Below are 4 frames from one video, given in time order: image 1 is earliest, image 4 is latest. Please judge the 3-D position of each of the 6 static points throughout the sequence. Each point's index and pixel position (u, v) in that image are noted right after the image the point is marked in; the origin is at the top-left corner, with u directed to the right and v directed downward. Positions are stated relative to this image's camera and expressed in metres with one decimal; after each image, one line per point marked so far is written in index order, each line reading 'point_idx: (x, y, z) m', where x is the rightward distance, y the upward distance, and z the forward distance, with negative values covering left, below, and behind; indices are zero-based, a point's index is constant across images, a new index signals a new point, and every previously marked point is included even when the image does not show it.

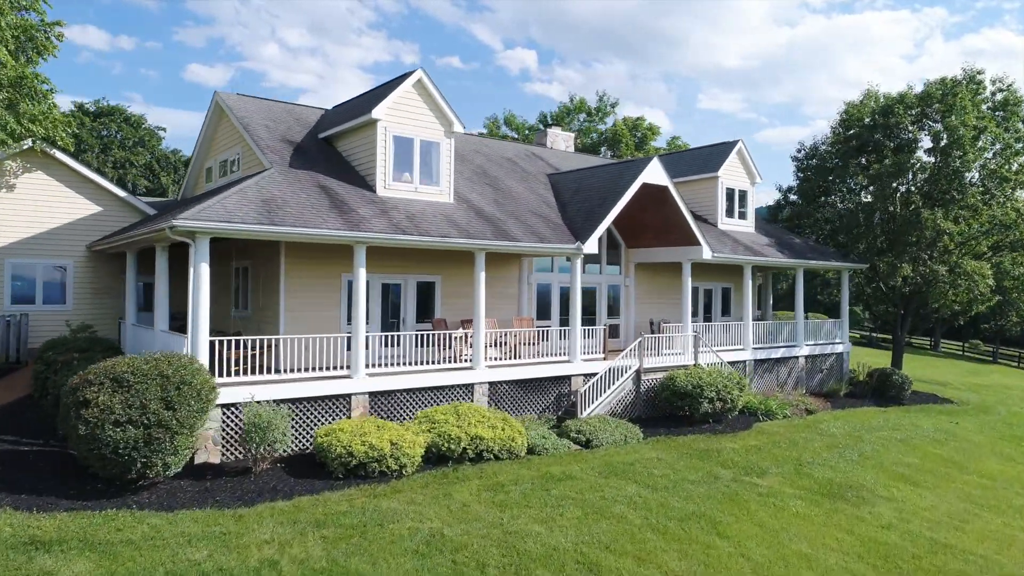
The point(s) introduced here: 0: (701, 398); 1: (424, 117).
0: (+4.3, -2.5, +16.4) m
1: (-2.0, +3.8, +16.1) m
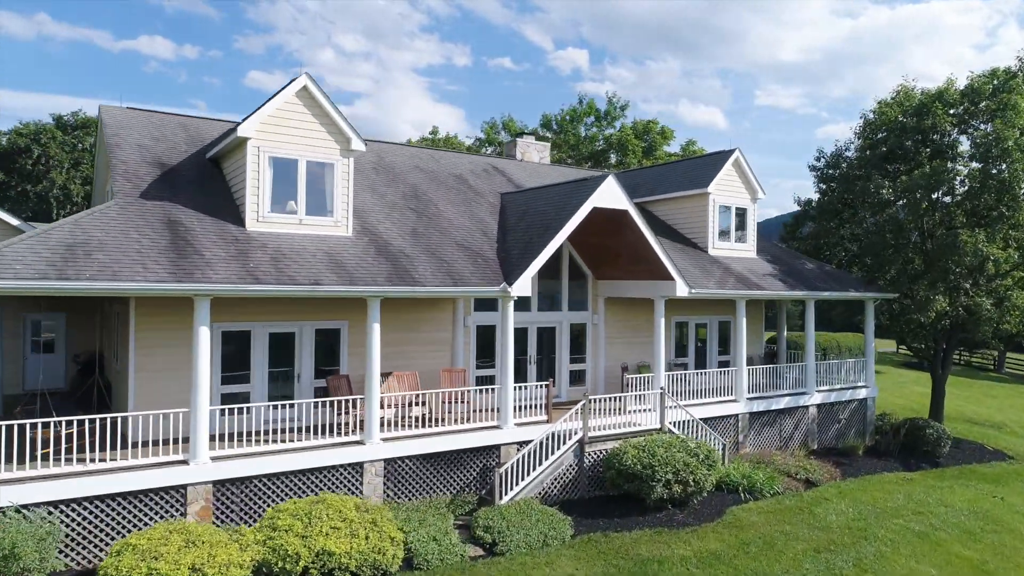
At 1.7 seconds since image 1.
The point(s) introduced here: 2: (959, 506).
0: (+2.6, -3.5, +13.0) m
1: (-3.7, +2.8, +13.3) m
2: (+9.5, -4.7, +15.5) m
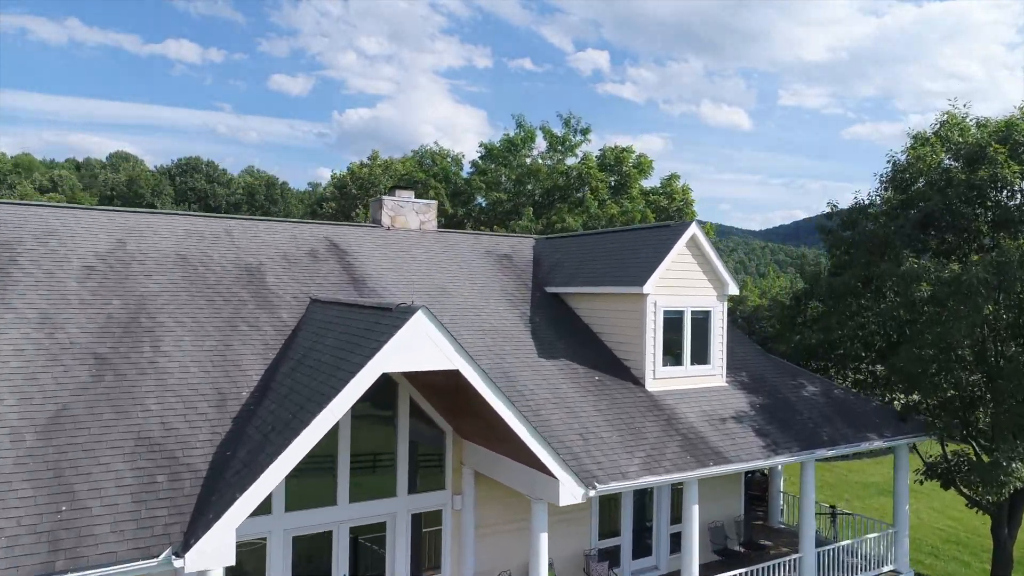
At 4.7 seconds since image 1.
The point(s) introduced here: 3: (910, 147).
0: (-0.5, -6.0, +6.2) m
1: (-6.7, +0.3, +6.7) m
2: (+6.5, -7.3, +8.4) m
3: (+8.9, +3.2, +16.2) m
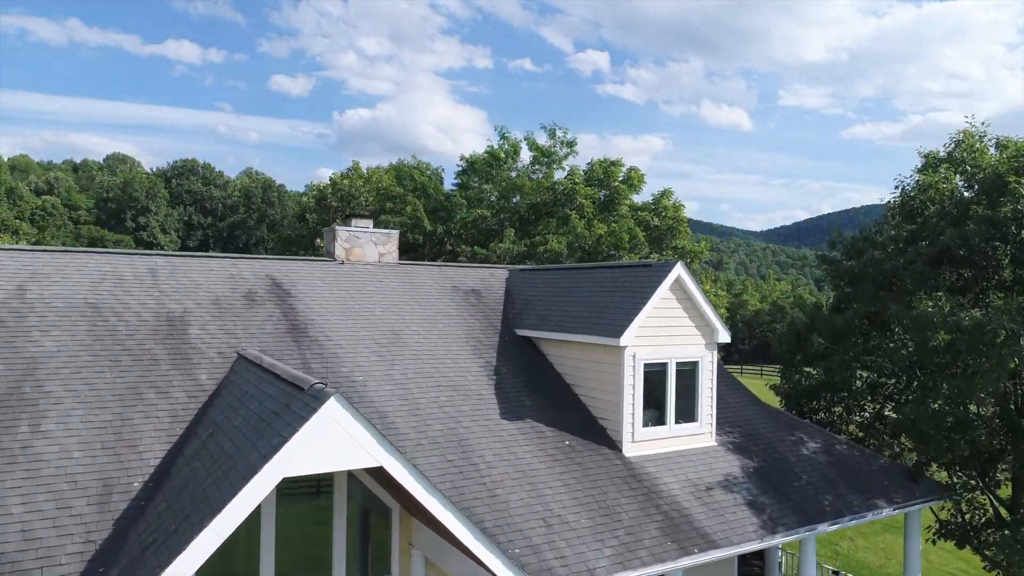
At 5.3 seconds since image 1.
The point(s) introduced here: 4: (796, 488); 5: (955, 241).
0: (-1.1, -6.8, +4.7) m
1: (-7.4, -0.5, +5.2) m
2: (+5.9, -8.0, +7.0) m
3: (+8.3, +2.4, +14.7) m
4: (+4.4, -3.1, +11.3) m
5: (+8.1, +1.0, +13.1) m
